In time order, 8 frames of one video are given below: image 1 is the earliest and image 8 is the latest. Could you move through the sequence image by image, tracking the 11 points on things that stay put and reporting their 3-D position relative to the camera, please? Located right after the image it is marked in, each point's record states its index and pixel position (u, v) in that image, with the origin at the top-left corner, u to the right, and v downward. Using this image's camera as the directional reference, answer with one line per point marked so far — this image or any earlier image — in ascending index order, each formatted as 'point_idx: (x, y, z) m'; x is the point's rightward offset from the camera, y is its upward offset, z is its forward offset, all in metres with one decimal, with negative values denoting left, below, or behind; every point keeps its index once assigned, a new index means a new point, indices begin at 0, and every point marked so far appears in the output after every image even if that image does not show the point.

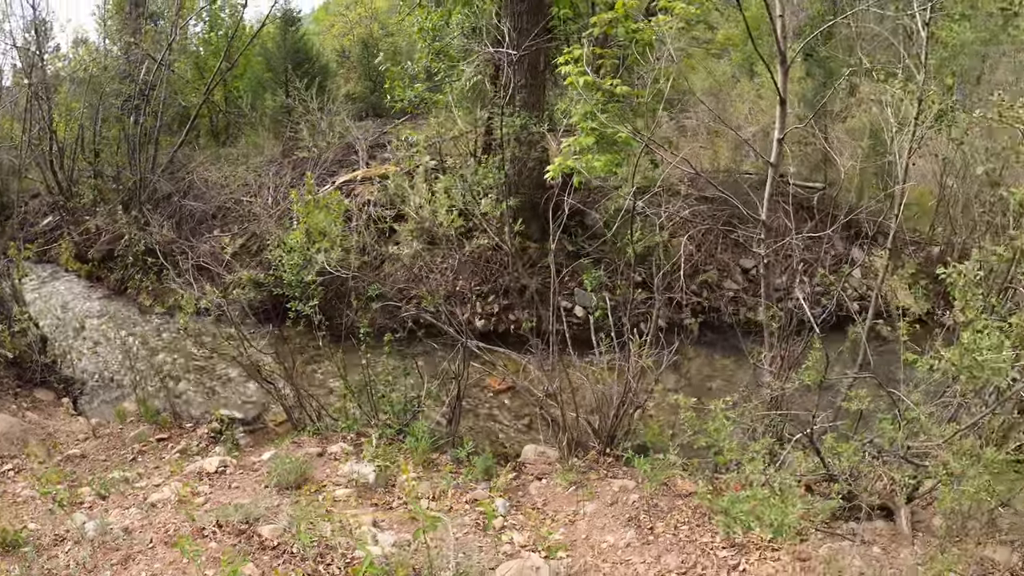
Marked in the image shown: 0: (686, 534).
0: (+0.9, -1.3, +5.4) m
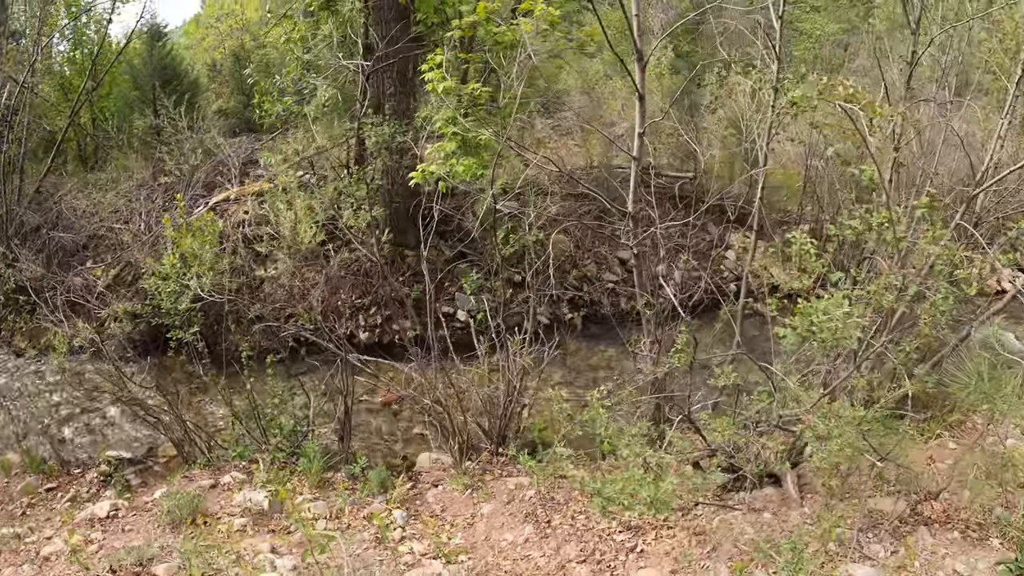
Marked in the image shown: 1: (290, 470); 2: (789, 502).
0: (+0.4, -1.3, +5.4) m
1: (-1.6, -1.3, +7.1) m
2: (+1.5, -1.1, +5.3) m
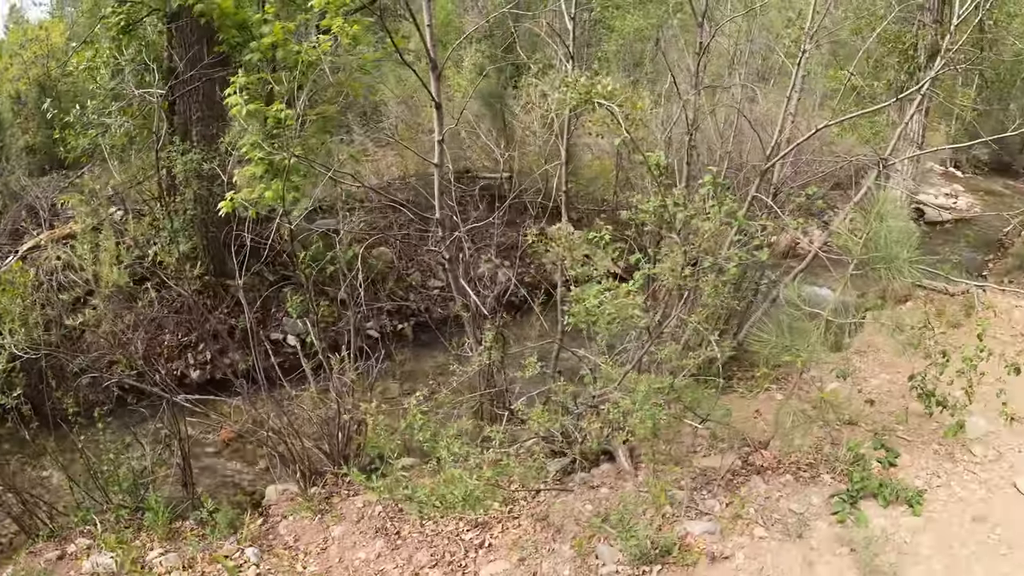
0: (-0.4, -1.3, +5.3) m
1: (-2.6, -1.6, +6.7) m
2: (+0.6, -1.0, +5.3) m
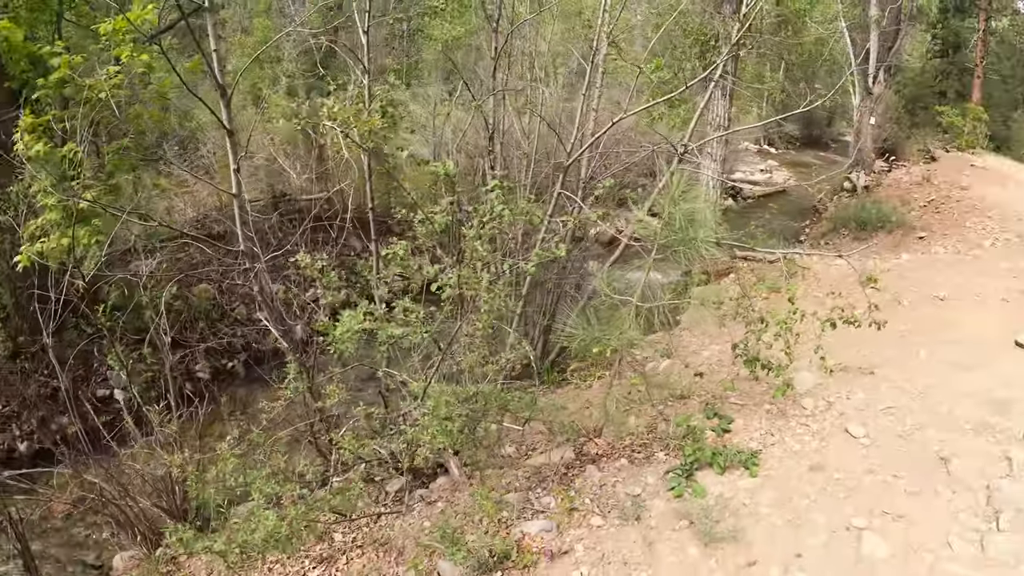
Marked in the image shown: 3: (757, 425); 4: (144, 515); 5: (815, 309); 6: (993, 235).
0: (-1.2, -1.5, +5.1) m
1: (-3.5, -2.1, +6.2) m
2: (-0.2, -1.0, +5.3) m
3: (+1.3, -0.7, +5.3) m
4: (-2.3, -1.4, +6.2) m
5: (+2.4, -0.2, +7.8) m
6: (+5.3, +0.6, +10.9) m
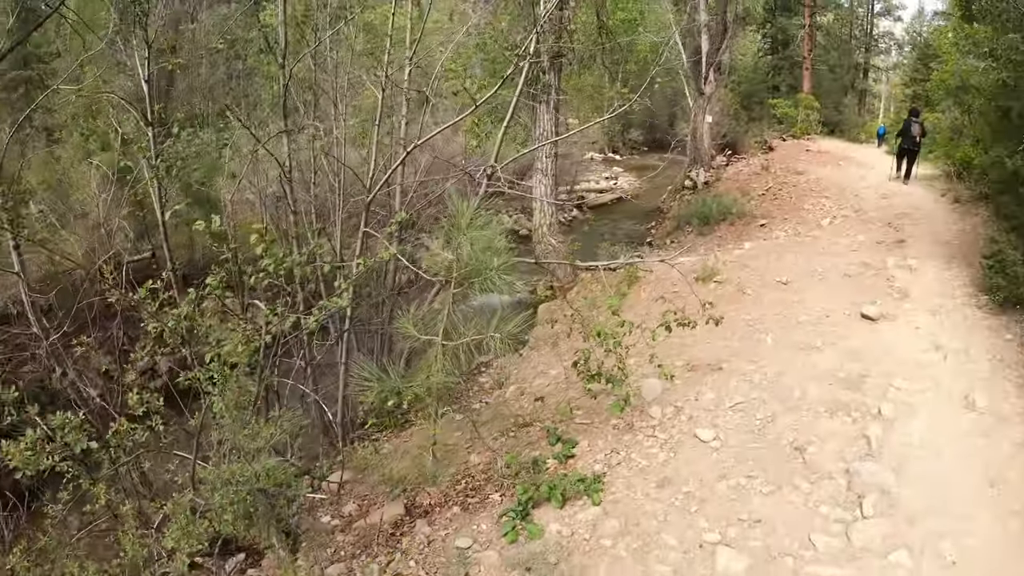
0: (-1.9, -1.8, +4.4) m
1: (-4.2, -2.8, +5.2) m
2: (-1.0, -1.3, +4.7) m
3: (+0.4, -0.8, +4.9) m
4: (-3.1, -2.0, +5.3) m
5: (+1.1, -0.2, +7.5) m
6: (+3.5, +0.8, +11.0) m
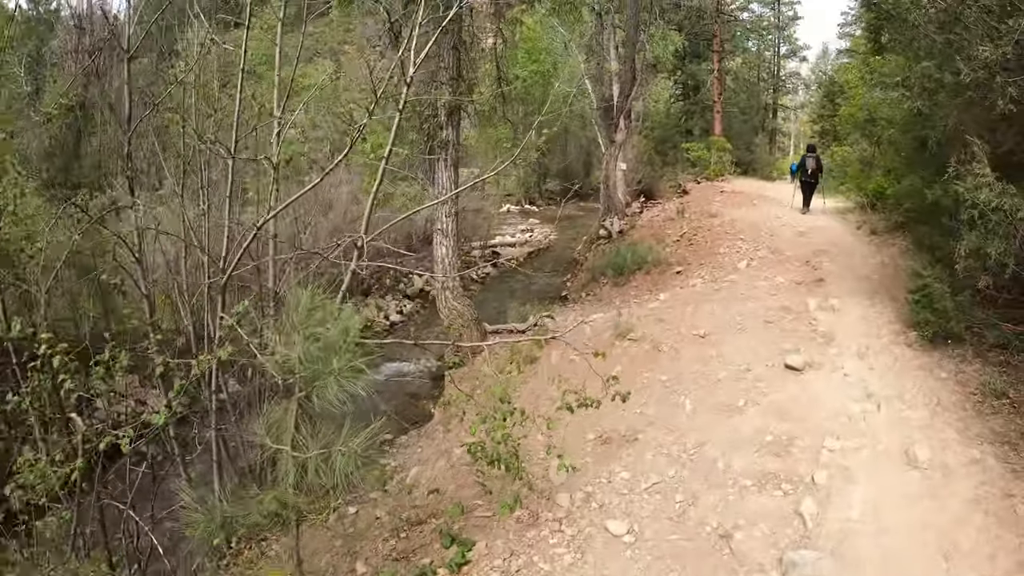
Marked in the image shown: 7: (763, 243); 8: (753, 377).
0: (-2.2, -2.2, +3.5) m
1: (-4.5, -3.4, +4.1) m
2: (-1.4, -1.7, +3.9) m
3: (0.0, -1.1, +4.2) m
4: (-3.5, -2.5, +4.4) m
5: (+0.4, -0.6, +6.9) m
6: (+2.5, +0.3, +10.6) m
7: (+2.8, +0.5, +11.2) m
8: (+1.4, -0.5, +5.8) m
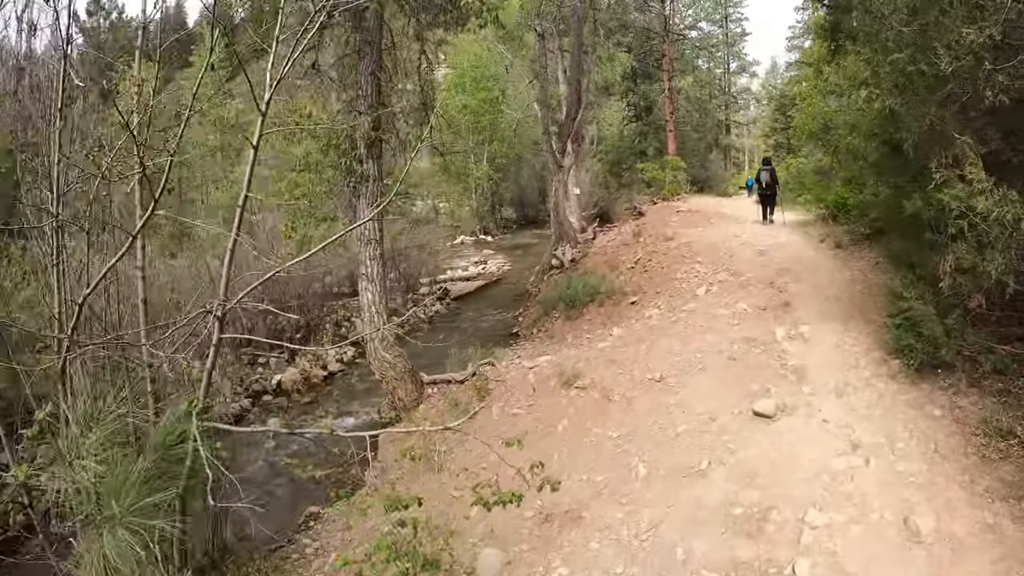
0: (-2.4, -2.6, +2.5) m
1: (-4.7, -3.9, +3.0) m
2: (-1.7, -2.0, +3.0) m
3: (-0.3, -1.3, +3.3) m
4: (-3.7, -3.0, +3.3) m
5: (0.0, -0.9, +6.1) m
6: (+1.9, +0.1, +9.8) m
7: (+2.2, +0.2, +10.5) m
8: (+1.0, -0.7, +4.9) m
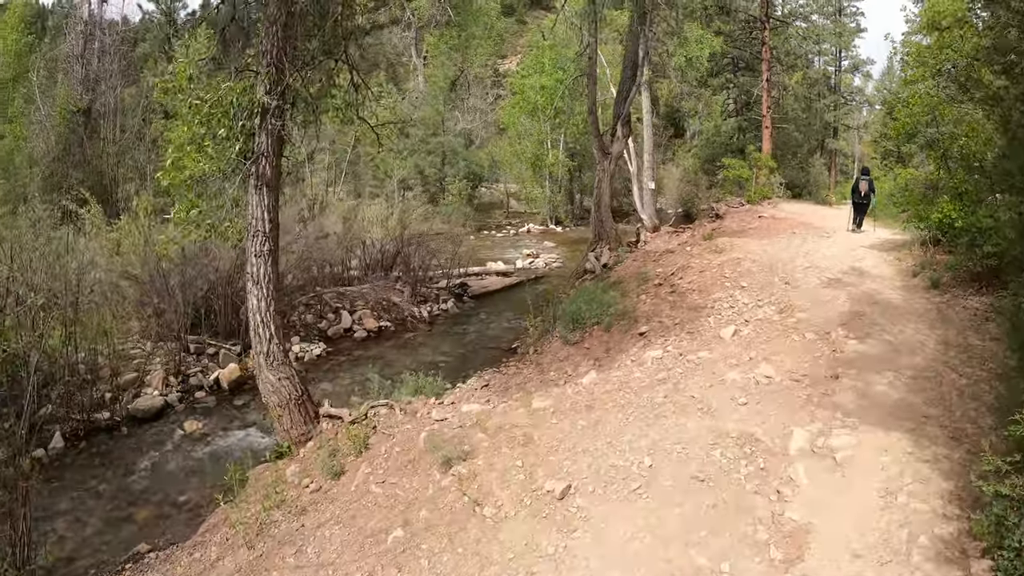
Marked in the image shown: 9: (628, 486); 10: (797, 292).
0: (-3.6, -2.5, +0.3) m
1: (-5.9, -3.6, +1.0) m
2: (-2.8, -1.9, +0.7) m
3: (-1.4, -1.4, +0.9) m
4: (-4.9, -2.7, +1.3) m
5: (-0.7, -1.0, +3.6) m
6: (+1.6, -0.2, +7.2) m
7: (+2.0, -0.1, +7.8) m
8: (+0.2, -0.9, +2.4) m
9: (+0.4, -0.7, +3.5) m
10: (+2.2, 0.0, +7.8) m
